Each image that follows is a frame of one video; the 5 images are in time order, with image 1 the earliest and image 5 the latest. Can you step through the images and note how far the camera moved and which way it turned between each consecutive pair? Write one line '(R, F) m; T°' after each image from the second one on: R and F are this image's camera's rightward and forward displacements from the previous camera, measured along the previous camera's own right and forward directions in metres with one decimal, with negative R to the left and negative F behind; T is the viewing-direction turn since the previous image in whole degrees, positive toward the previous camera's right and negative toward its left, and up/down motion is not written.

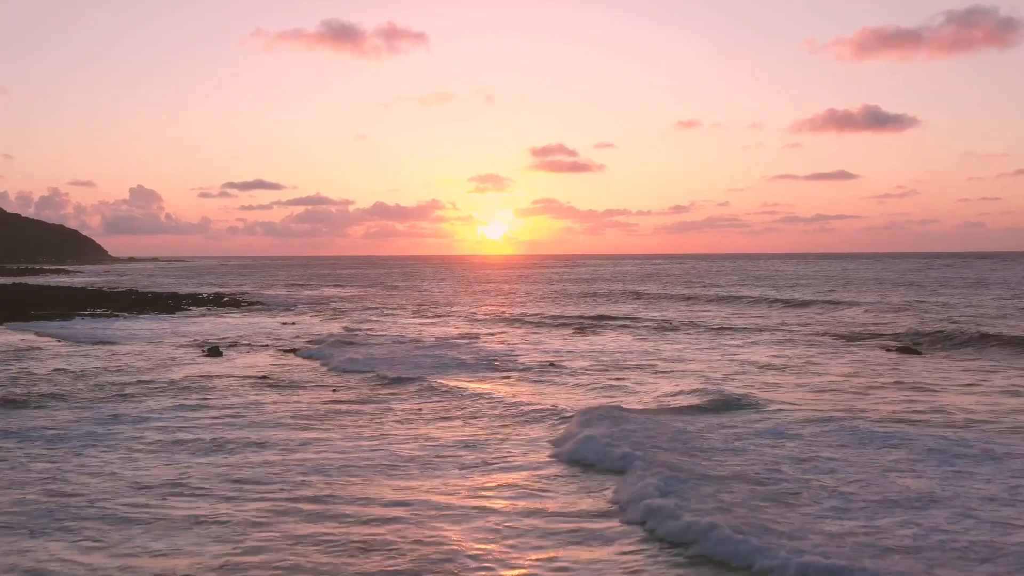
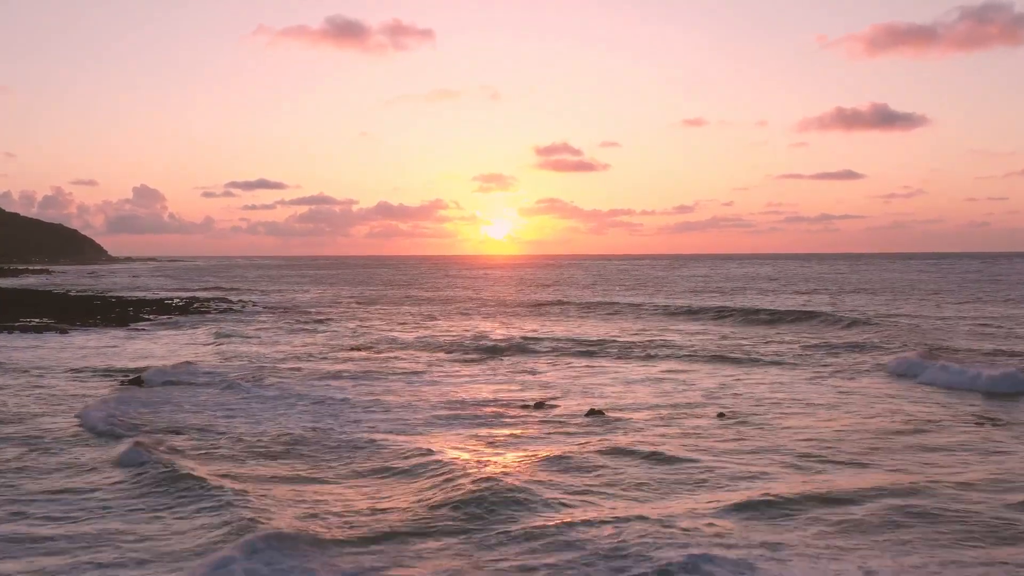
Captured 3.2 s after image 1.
(-0.3, +6.3) m; 0°
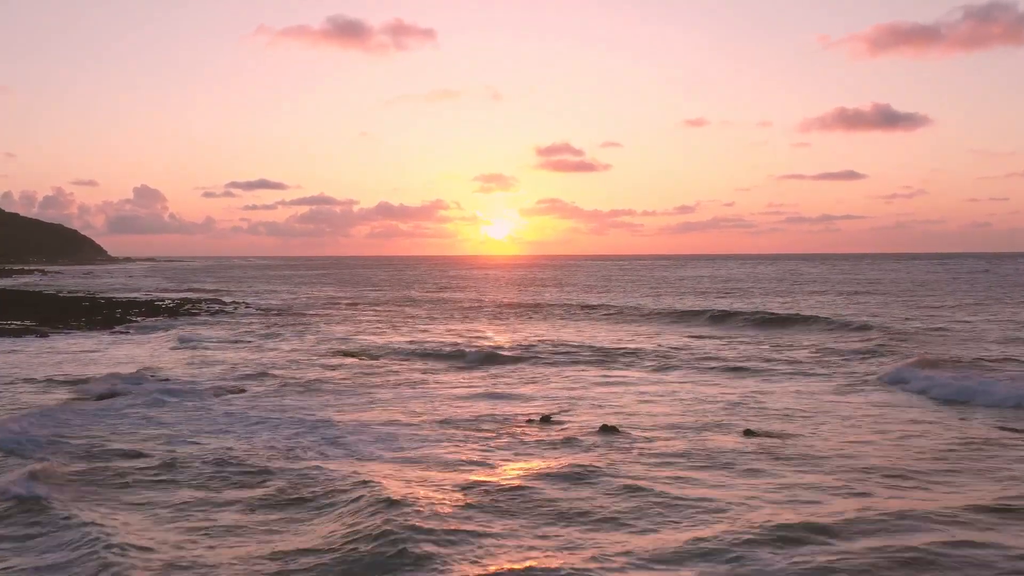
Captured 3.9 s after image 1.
(0.0, +1.4) m; 0°
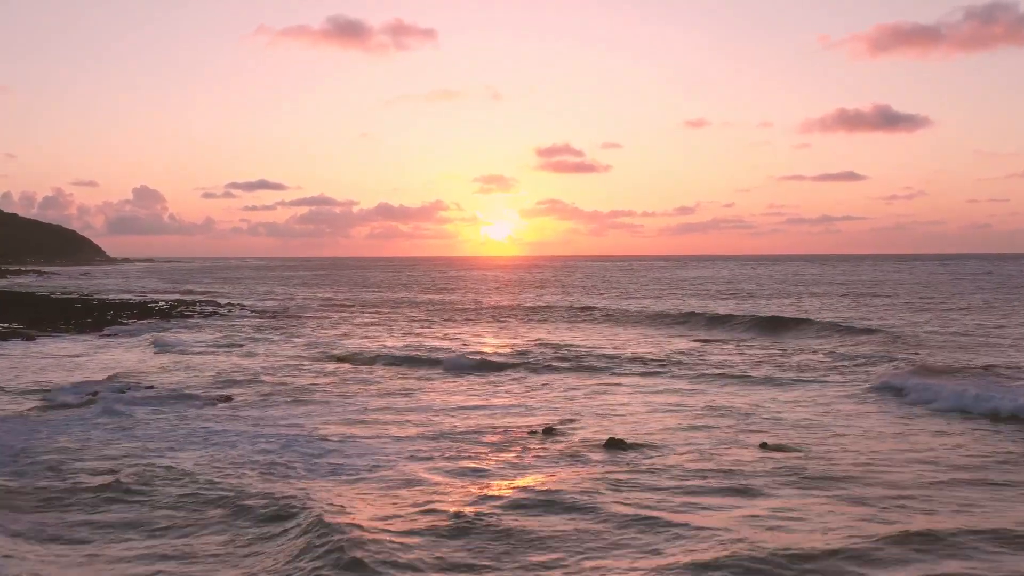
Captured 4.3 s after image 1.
(0.0, +1.0) m; 0°
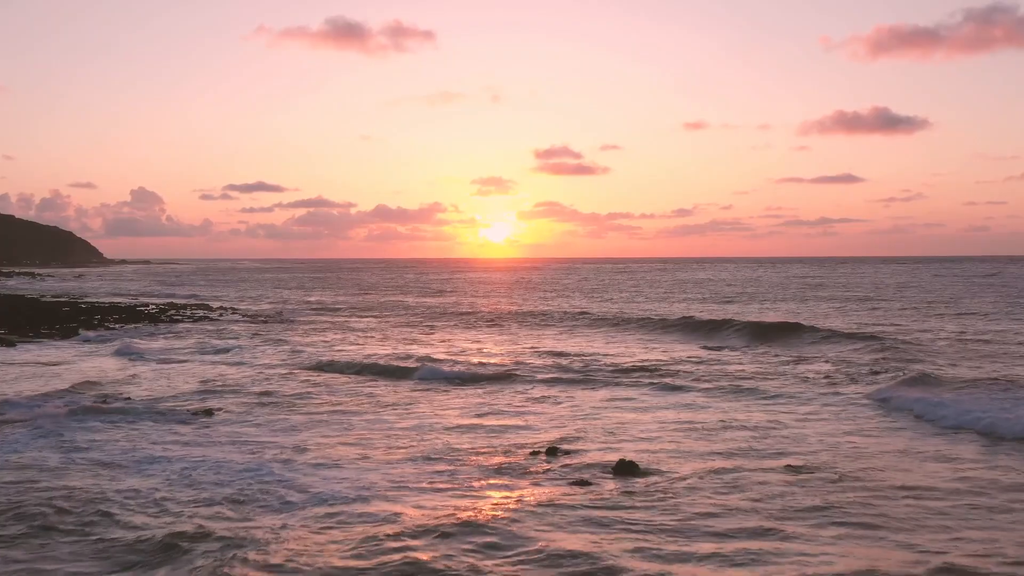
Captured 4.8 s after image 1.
(-0.1, +1.4) m; 0°
